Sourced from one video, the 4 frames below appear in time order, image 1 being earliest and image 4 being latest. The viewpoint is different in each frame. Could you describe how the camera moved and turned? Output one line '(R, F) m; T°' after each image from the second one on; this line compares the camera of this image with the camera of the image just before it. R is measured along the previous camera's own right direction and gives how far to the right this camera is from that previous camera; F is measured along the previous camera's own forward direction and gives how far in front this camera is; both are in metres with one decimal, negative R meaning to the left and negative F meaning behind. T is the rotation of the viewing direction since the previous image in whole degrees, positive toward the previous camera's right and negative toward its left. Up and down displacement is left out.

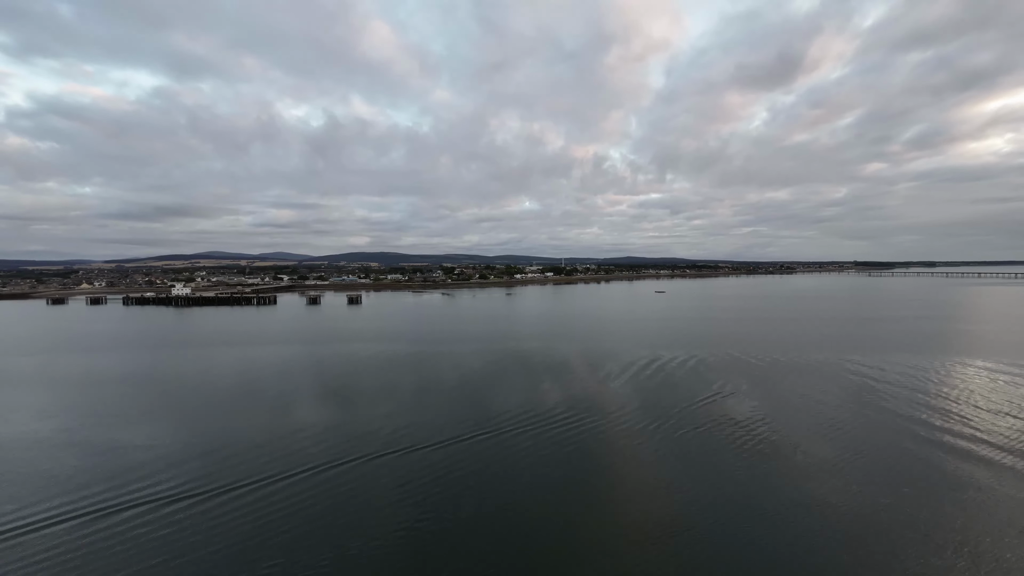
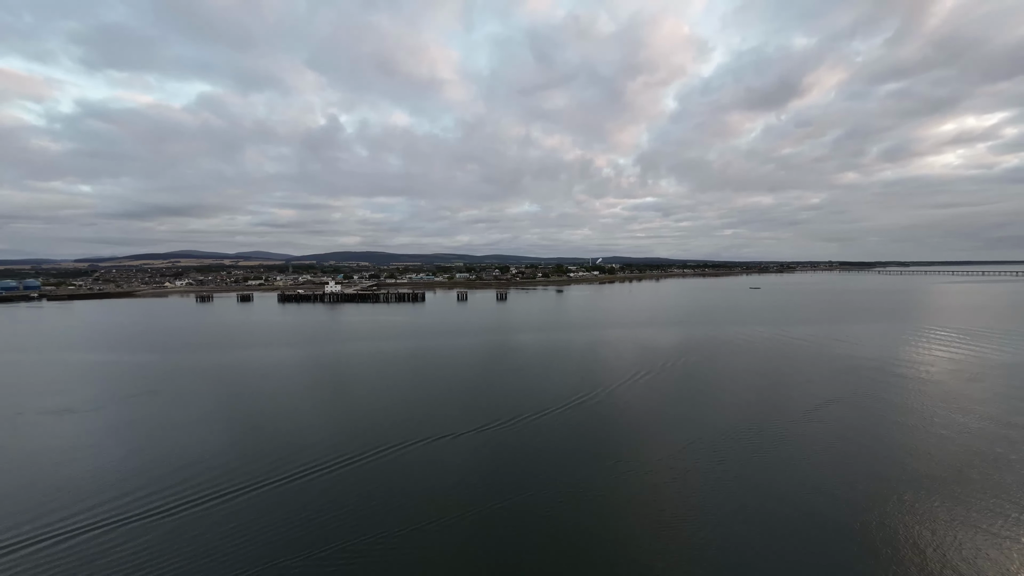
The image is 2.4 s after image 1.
(-1.0, -0.7) m; +4°
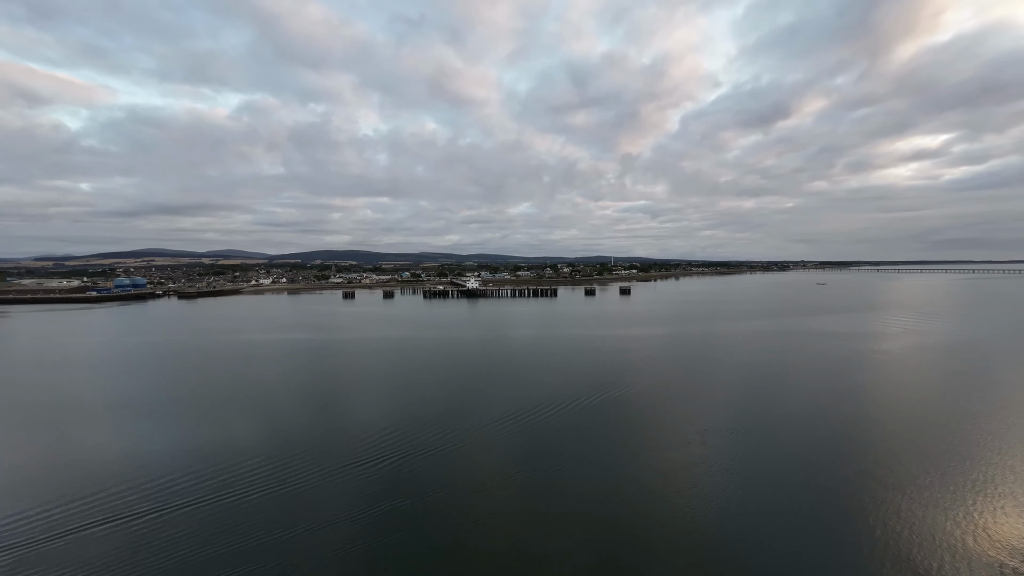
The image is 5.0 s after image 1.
(-1.4, -0.8) m; +5°
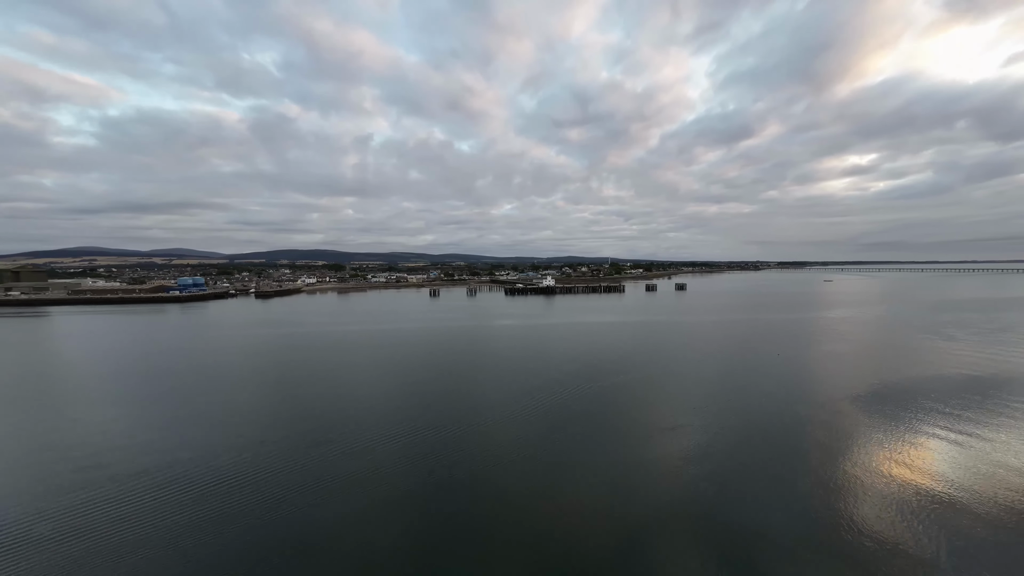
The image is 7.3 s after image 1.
(-1.3, -0.6) m; +7°
